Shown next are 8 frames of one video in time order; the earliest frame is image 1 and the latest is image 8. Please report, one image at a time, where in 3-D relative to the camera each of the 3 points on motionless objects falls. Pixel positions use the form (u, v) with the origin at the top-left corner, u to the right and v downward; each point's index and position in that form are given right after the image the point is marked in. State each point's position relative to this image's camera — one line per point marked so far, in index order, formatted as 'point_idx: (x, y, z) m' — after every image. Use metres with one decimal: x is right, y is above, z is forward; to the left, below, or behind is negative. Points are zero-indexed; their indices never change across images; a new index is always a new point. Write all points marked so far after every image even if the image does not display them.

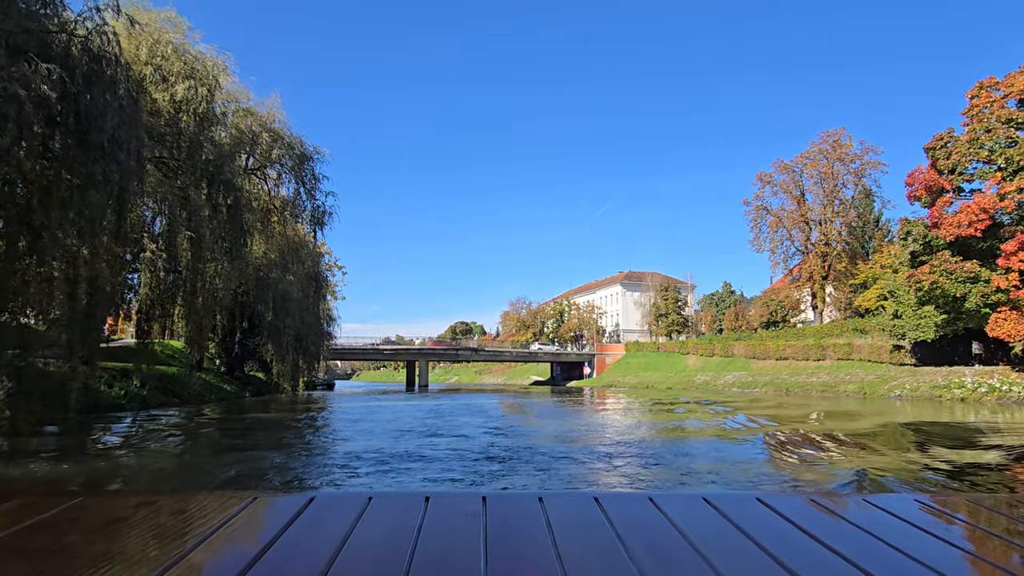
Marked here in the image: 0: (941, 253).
0: (+12.0, +1.0, +14.3) m
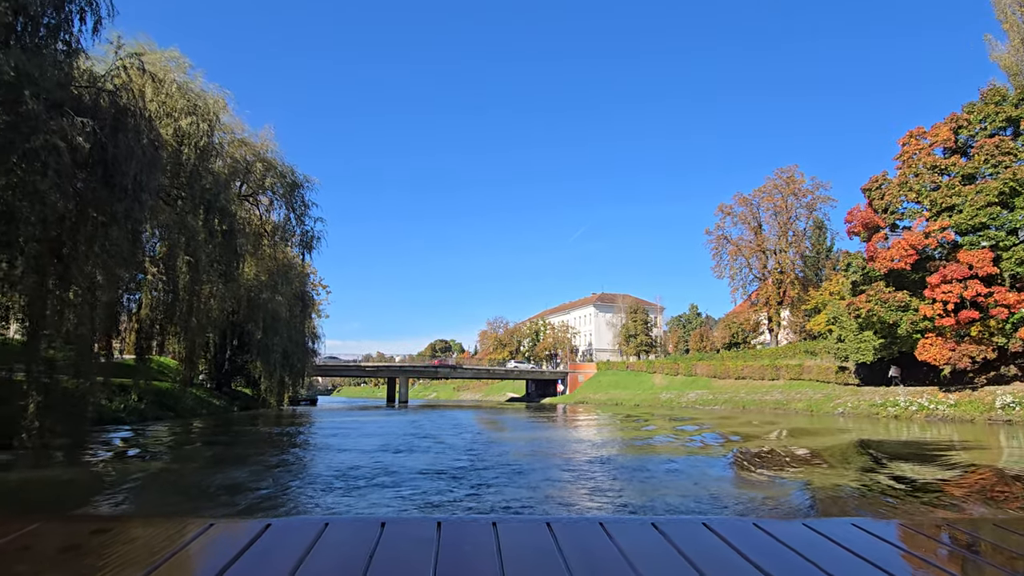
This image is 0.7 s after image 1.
0: (+11.3, +0.1, +15.8) m
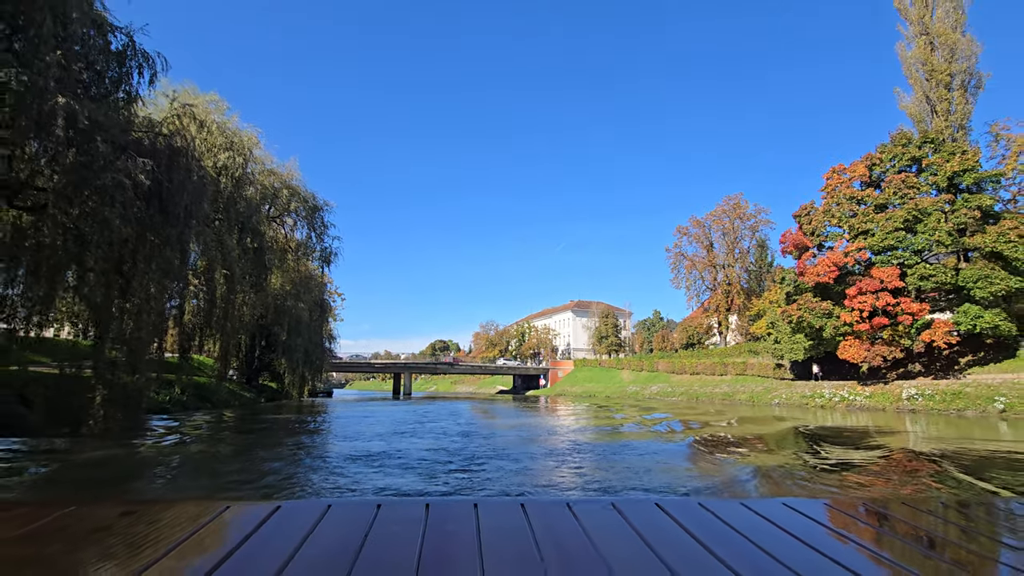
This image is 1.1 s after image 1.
0: (+10.8, -0.2, +18.7) m
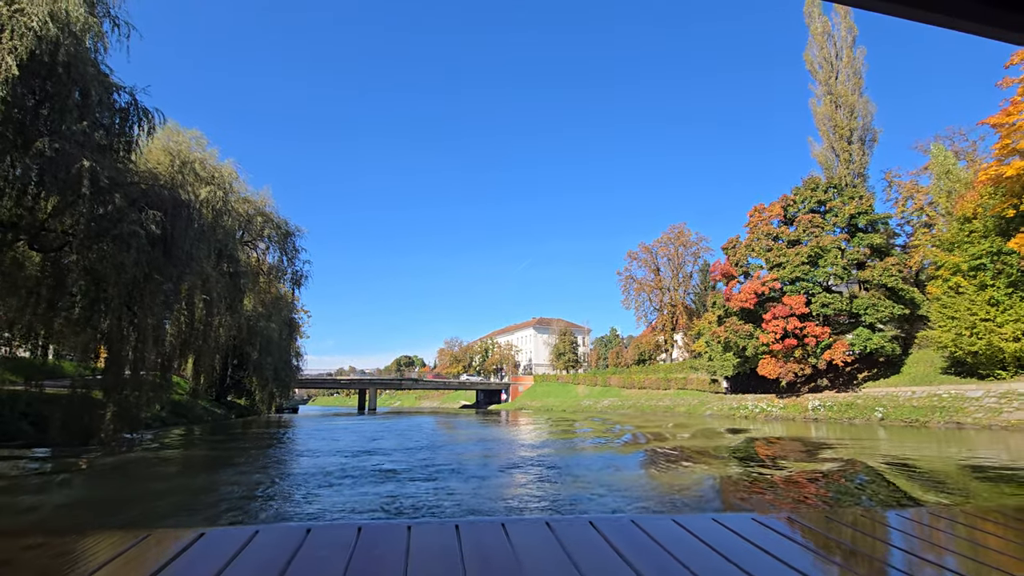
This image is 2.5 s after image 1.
0: (+9.2, -1.2, +21.1) m
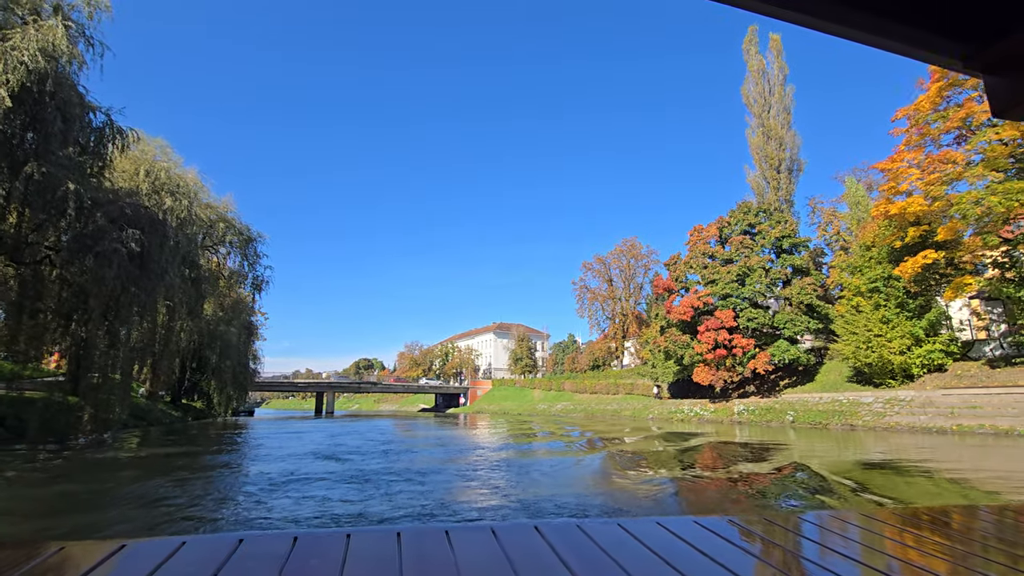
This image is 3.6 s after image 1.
0: (+7.3, -1.8, +22.9) m
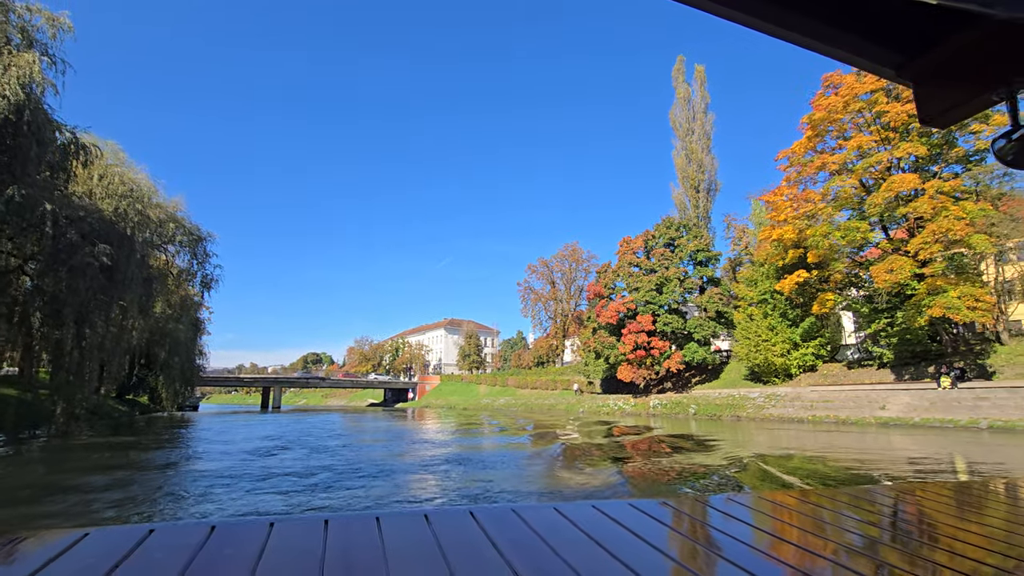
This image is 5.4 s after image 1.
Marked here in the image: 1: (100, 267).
0: (+4.5, -2.1, +25.2) m
1: (-8.9, +0.5, +10.9) m
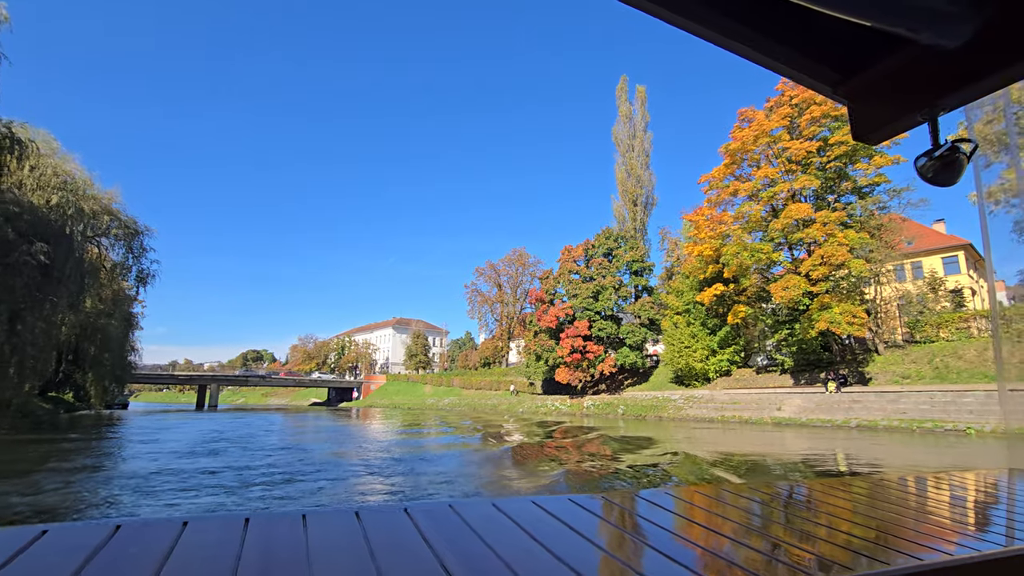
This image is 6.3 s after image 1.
0: (+1.6, -2.4, +26.4) m
1: (-10.3, +0.6, +10.9) m
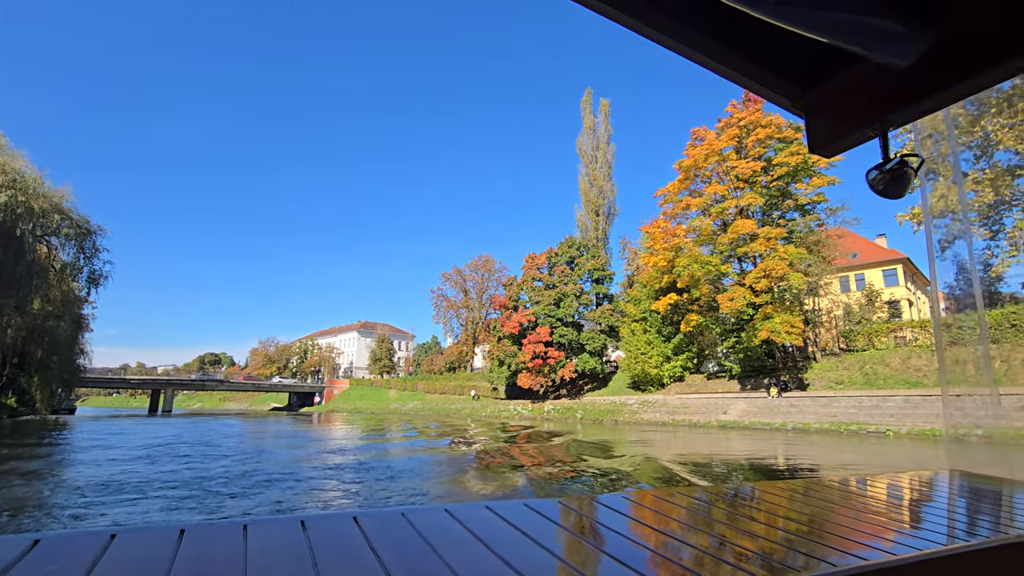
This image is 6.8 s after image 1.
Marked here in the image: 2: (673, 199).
0: (-0.3, -2.7, +26.8) m
1: (-11.2, +0.5, +10.7) m
2: (+5.7, +3.2, +18.0) m
